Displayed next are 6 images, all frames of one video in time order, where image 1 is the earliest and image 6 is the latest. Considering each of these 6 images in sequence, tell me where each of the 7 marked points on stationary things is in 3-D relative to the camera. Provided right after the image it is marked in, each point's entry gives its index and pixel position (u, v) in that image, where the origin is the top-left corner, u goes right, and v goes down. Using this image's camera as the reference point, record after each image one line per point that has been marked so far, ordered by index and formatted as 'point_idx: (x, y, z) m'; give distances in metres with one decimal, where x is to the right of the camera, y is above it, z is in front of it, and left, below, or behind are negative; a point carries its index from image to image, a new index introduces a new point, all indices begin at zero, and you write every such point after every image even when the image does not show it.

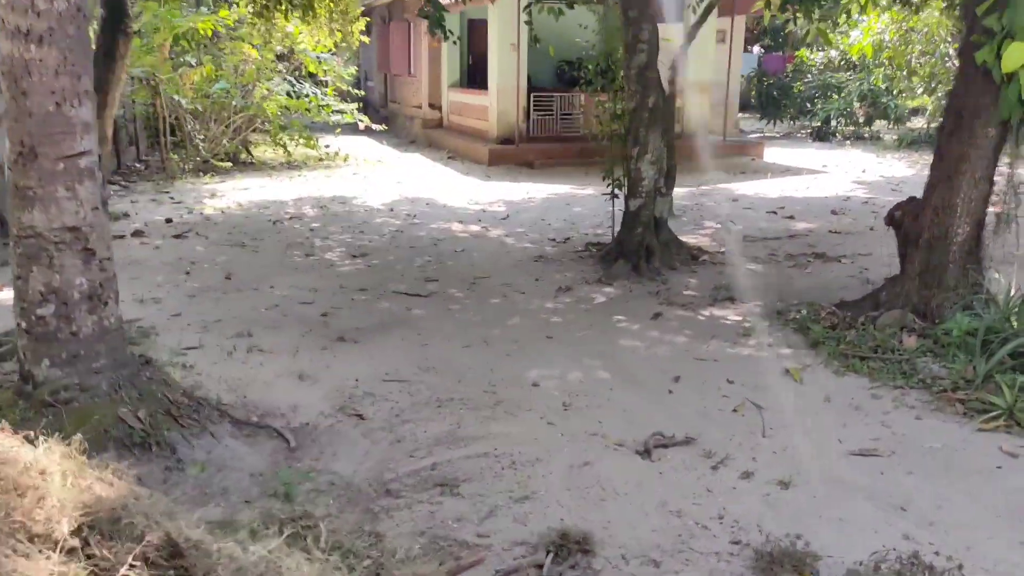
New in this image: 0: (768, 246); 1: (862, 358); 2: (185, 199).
0: (+1.9, +0.3, +6.8) m
1: (+1.6, -0.3, +4.0) m
2: (-3.2, +0.9, +8.7) m
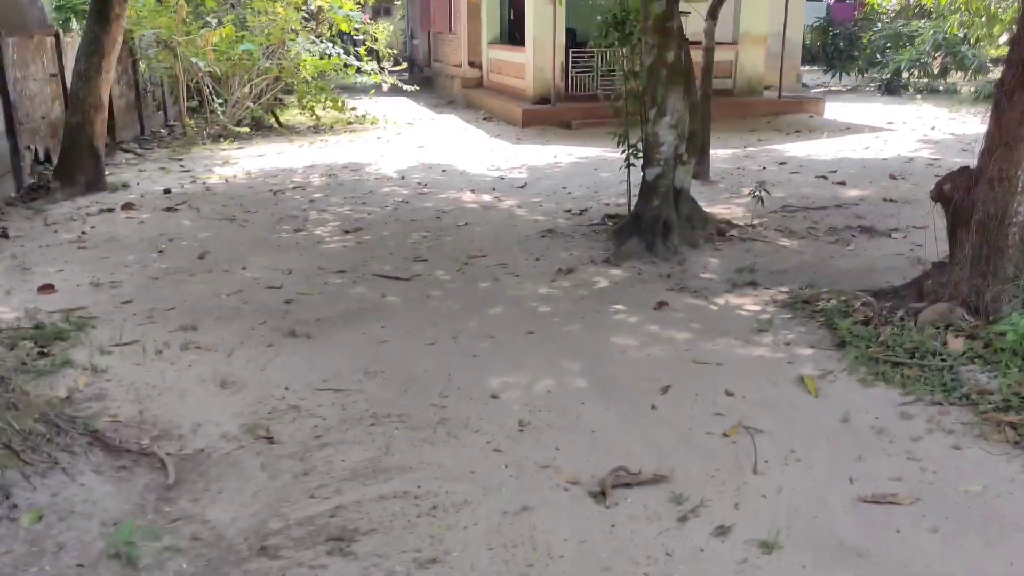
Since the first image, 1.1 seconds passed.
0: (+2.0, +0.5, +6.1) m
1: (+1.4, -0.3, +3.3) m
2: (-3.0, +1.1, +8.3) m
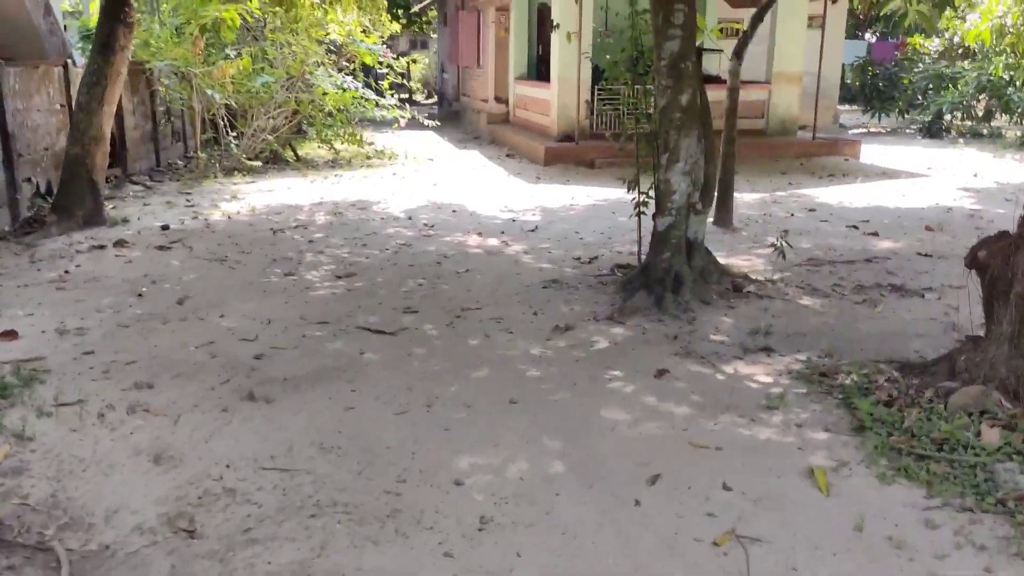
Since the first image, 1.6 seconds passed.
0: (+2.0, +0.1, +5.7) m
1: (+1.3, -0.6, +2.9) m
2: (-2.8, +0.8, +8.1) m
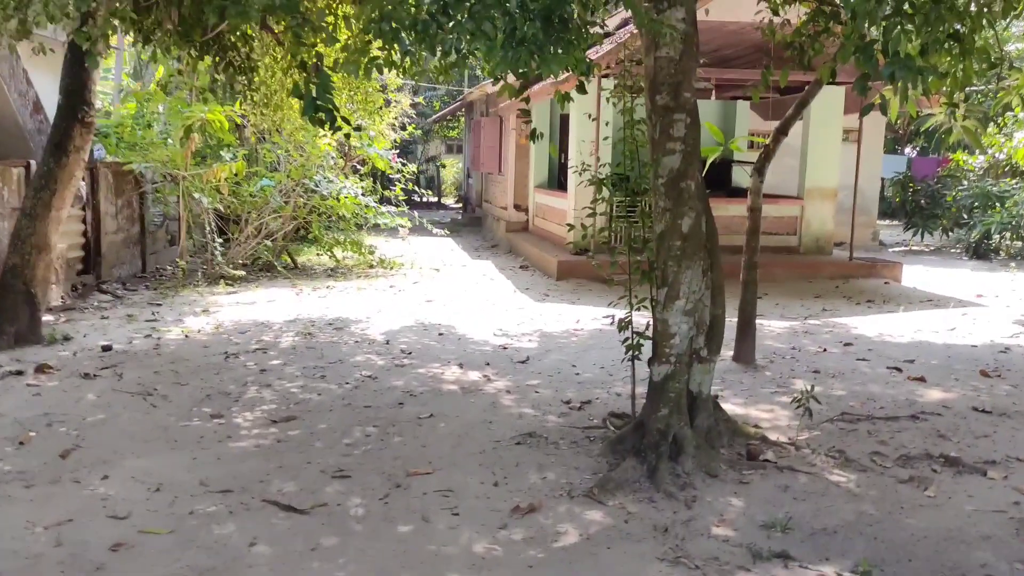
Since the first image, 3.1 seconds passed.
0: (+1.9, -0.8, +4.6) m
1: (+1.0, -1.1, +1.9) m
2: (-2.9, -0.2, +7.4) m
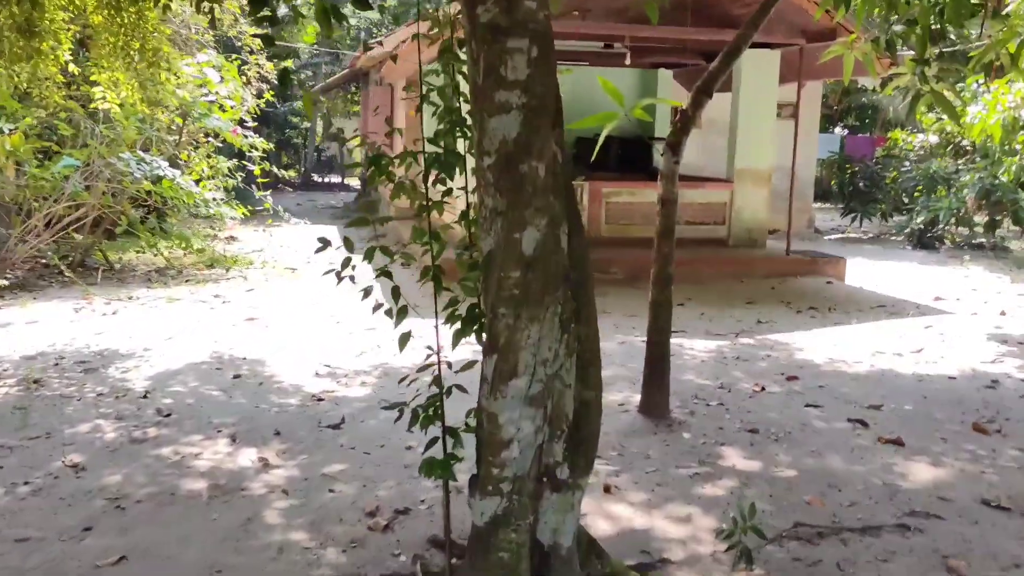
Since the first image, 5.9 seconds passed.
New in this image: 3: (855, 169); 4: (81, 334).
0: (+1.1, -0.9, +2.9) m
1: (+0.5, -1.3, +0.1) m
2: (-3.9, -0.4, +5.3) m
3: (+5.8, +2.0, +15.1) m
4: (-2.7, -0.3, +5.7) m
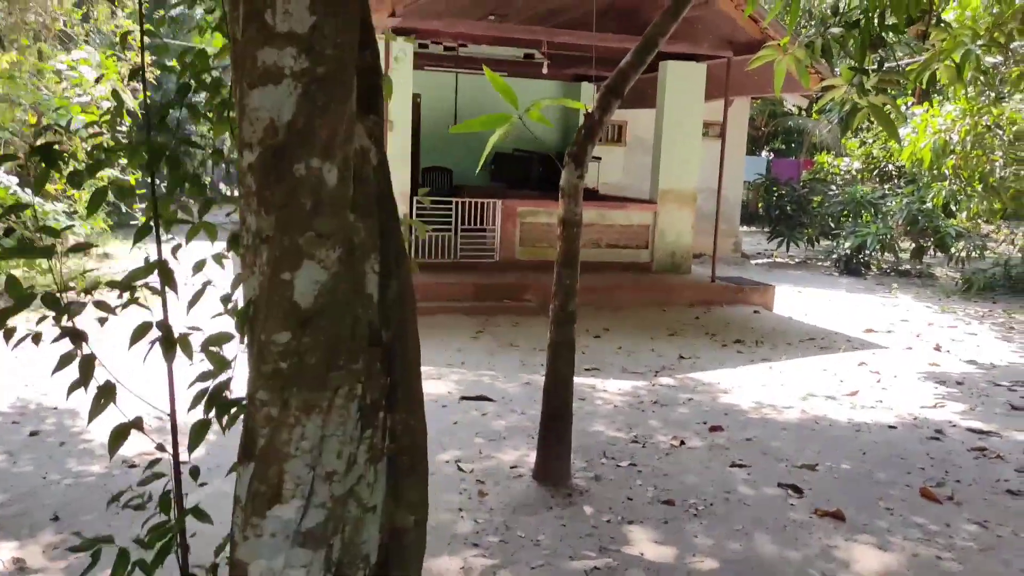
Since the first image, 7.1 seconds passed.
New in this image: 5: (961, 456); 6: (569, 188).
0: (+0.6, -1.1, +2.1) m
1: (+0.2, -1.4, -0.7) m
2: (-4.5, -0.5, +4.1) m
3: (+4.5, +1.6, +14.7) m
4: (-3.4, -0.4, +4.6) m
5: (+2.2, -0.8, +4.3) m
6: (+0.2, +0.4, +3.7) m
